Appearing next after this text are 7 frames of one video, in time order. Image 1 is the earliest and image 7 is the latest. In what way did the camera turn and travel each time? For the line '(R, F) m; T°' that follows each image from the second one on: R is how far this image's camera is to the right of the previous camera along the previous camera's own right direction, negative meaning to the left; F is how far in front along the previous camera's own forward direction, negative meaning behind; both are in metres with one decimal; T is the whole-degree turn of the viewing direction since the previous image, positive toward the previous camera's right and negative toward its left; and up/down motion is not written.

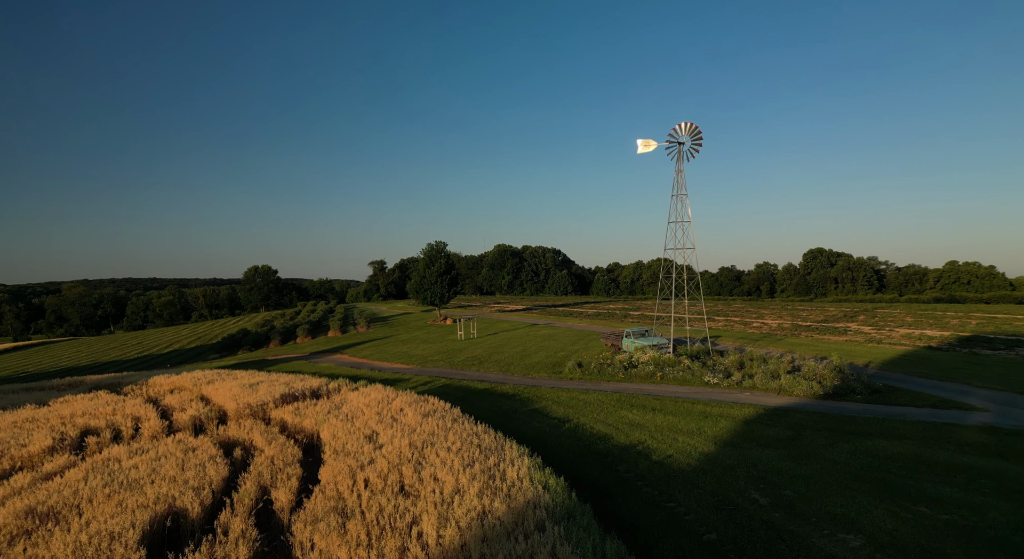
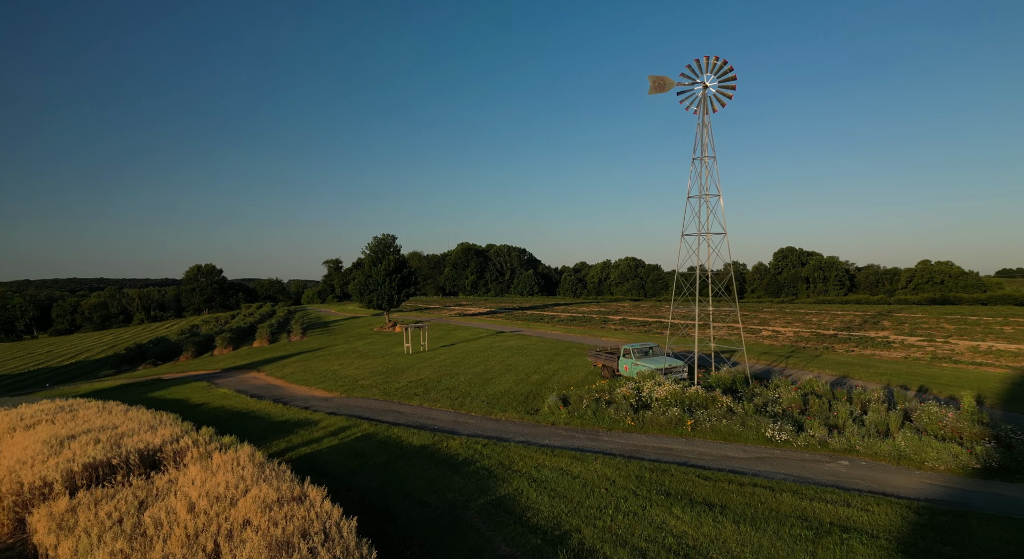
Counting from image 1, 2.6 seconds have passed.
(+0.3, +7.8) m; +4°
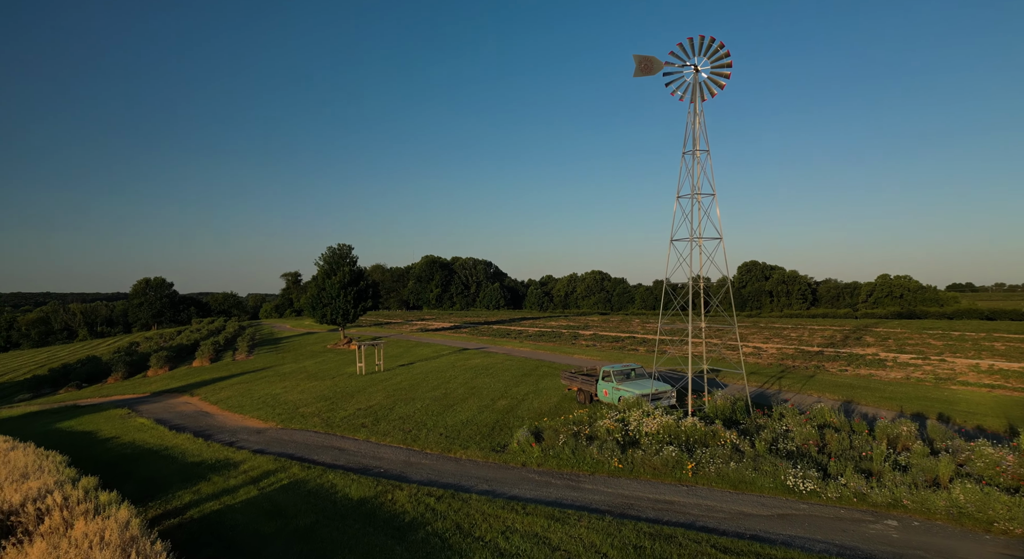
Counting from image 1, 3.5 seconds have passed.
(+0.1, +2.7) m; +4°
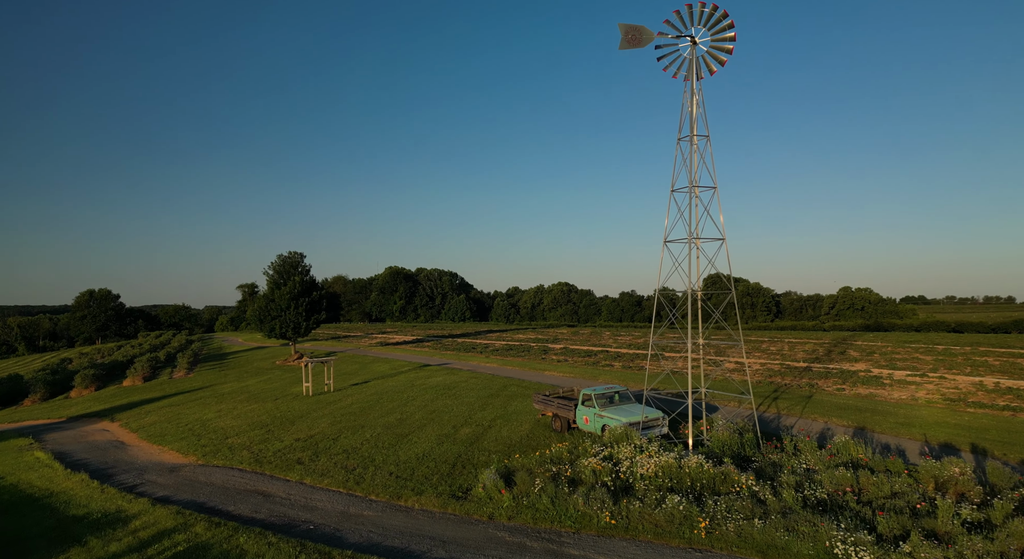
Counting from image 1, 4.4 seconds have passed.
(0.0, +2.6) m; +4°
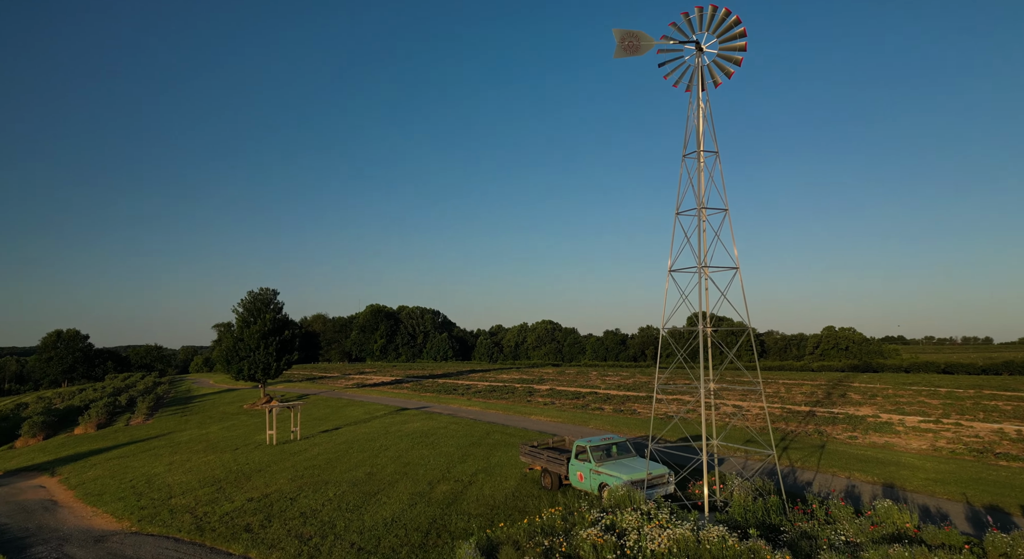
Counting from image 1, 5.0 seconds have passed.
(0.0, +1.6) m; +2°
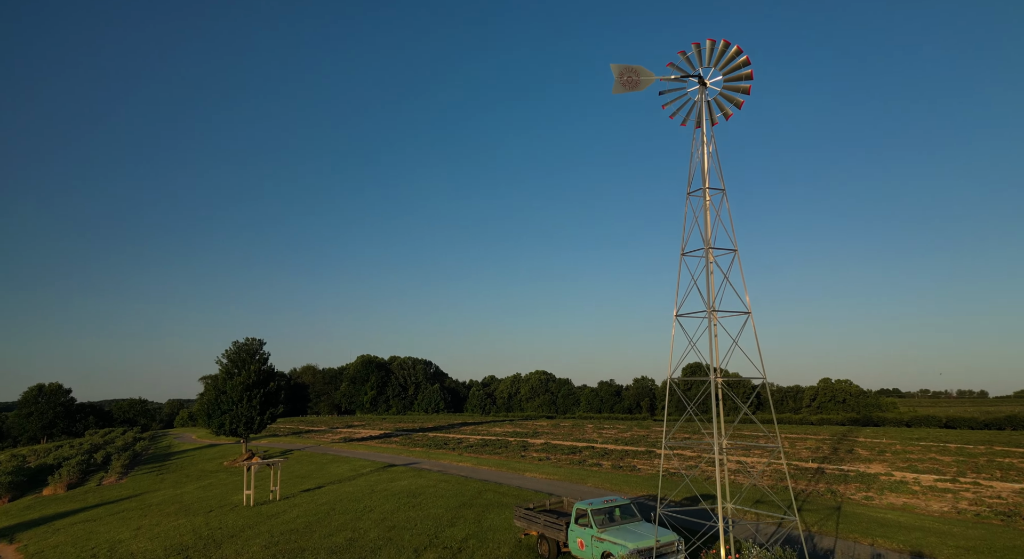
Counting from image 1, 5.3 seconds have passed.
(0.0, +0.7) m; +1°
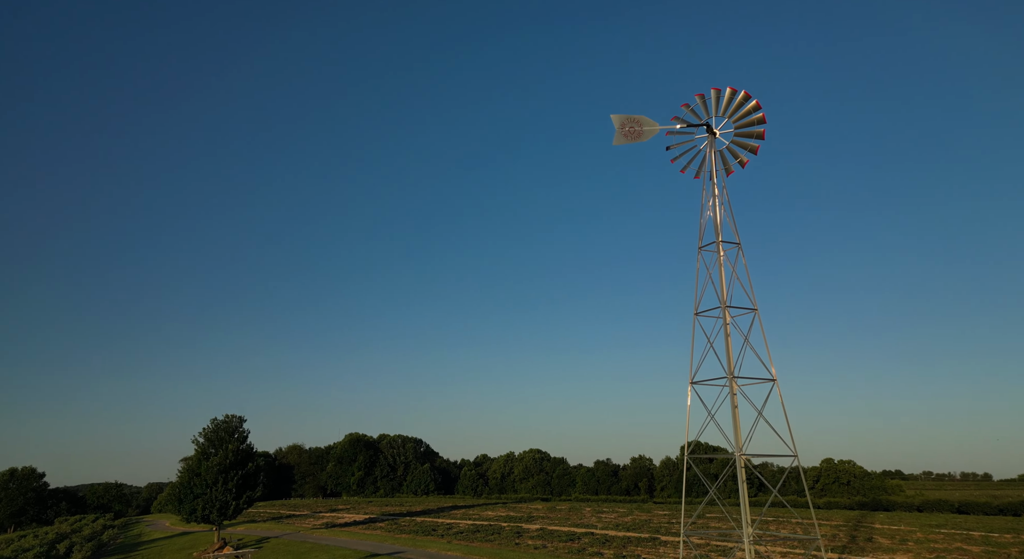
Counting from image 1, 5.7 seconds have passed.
(0.0, +0.7) m; +1°
